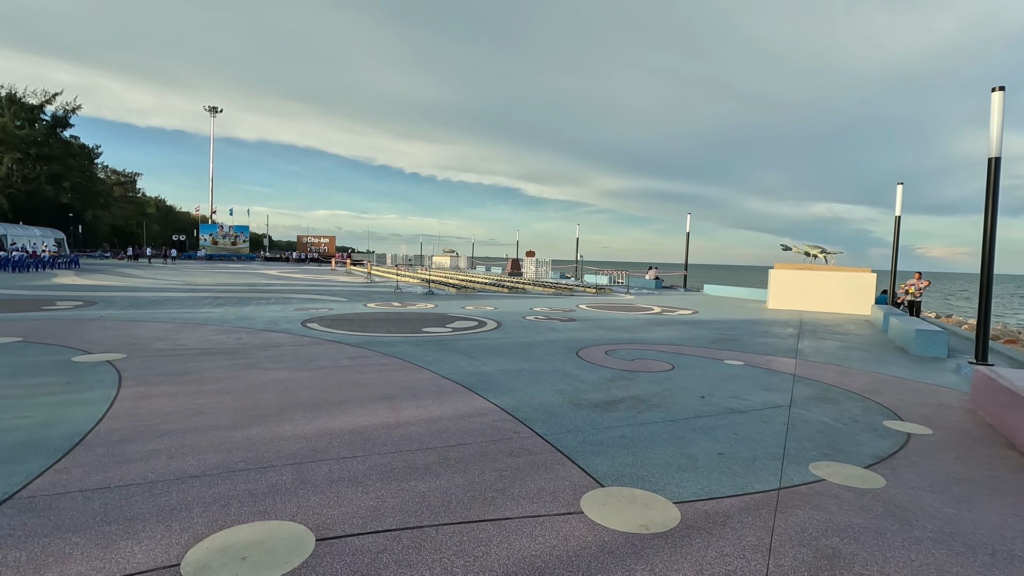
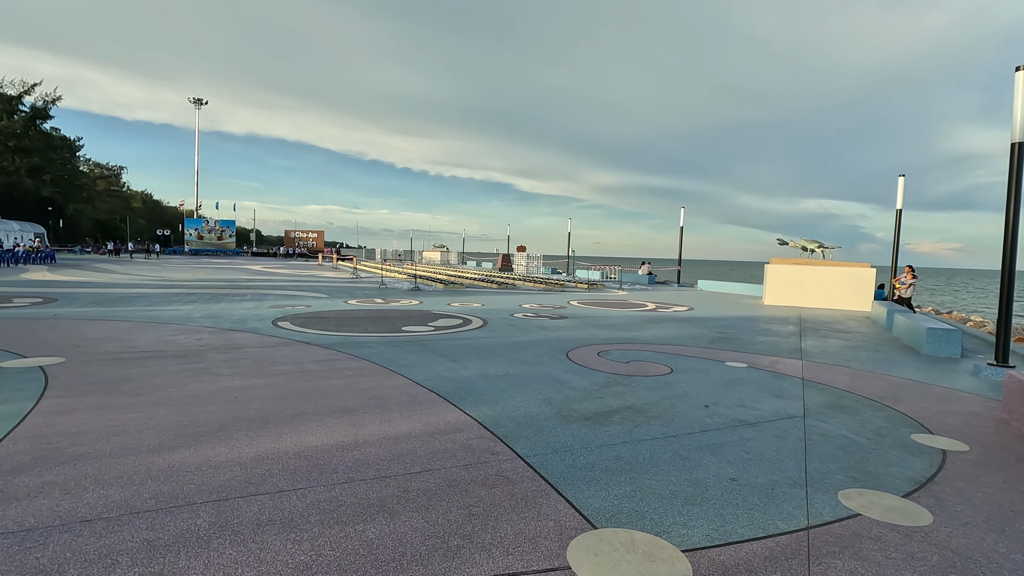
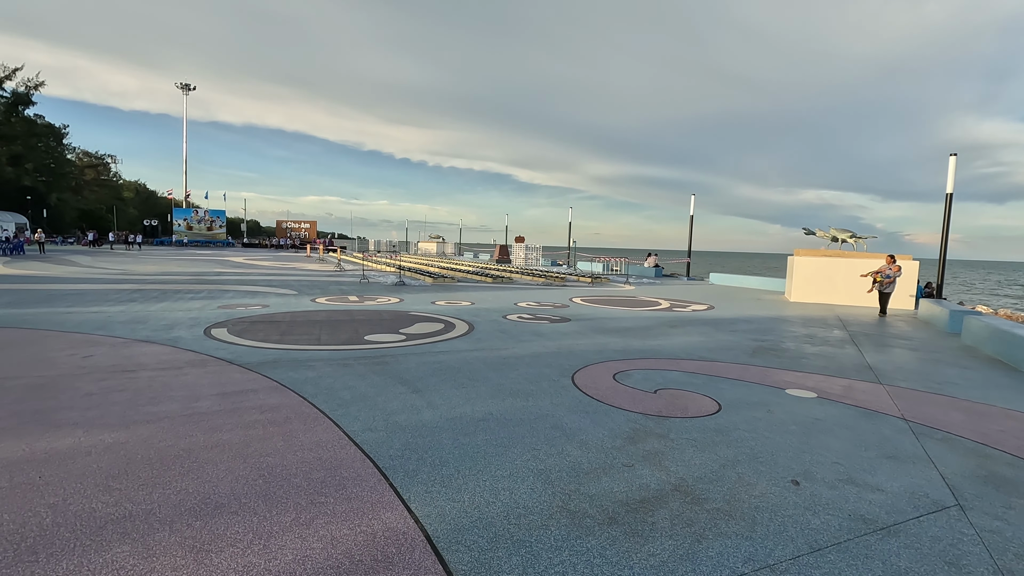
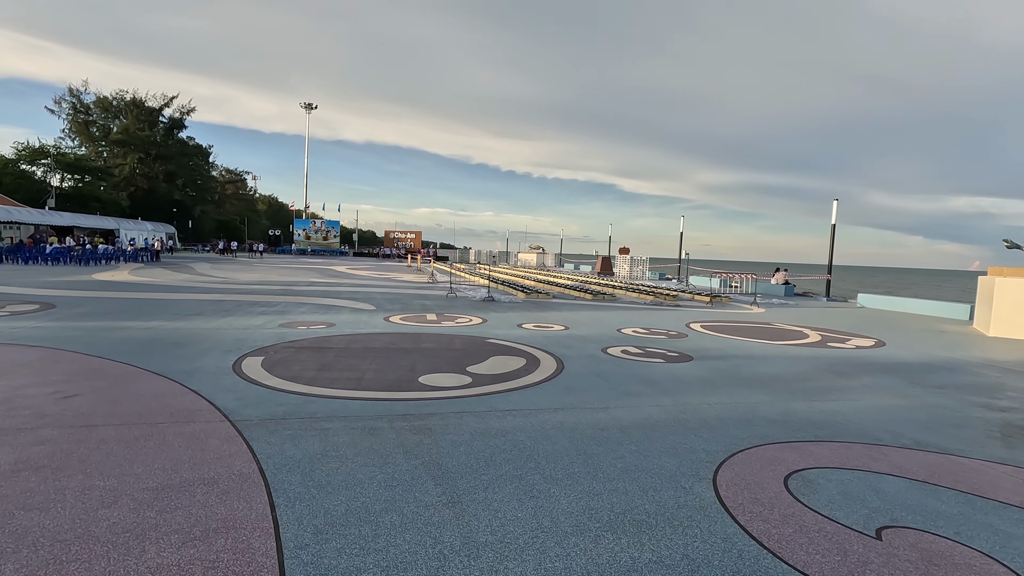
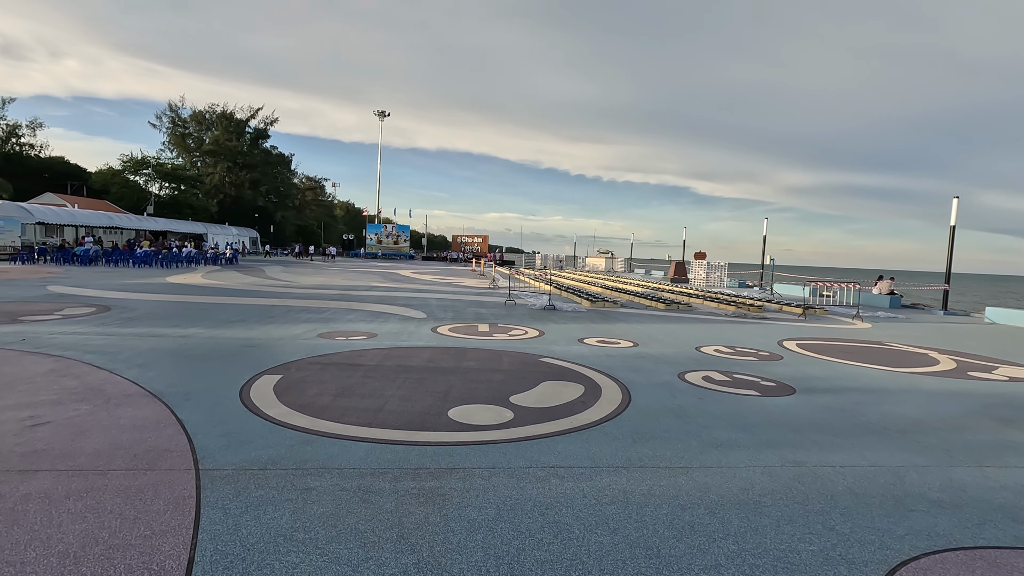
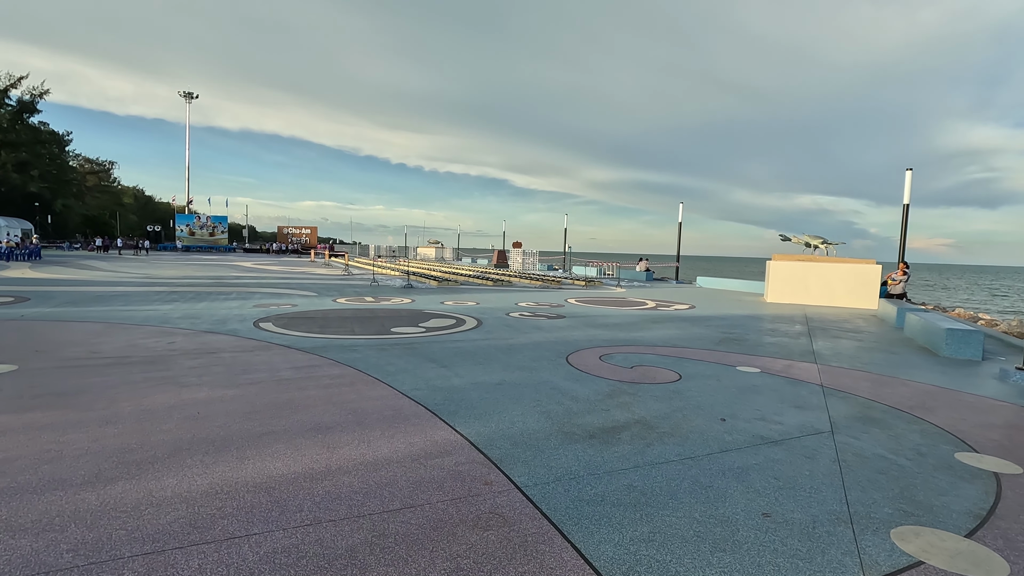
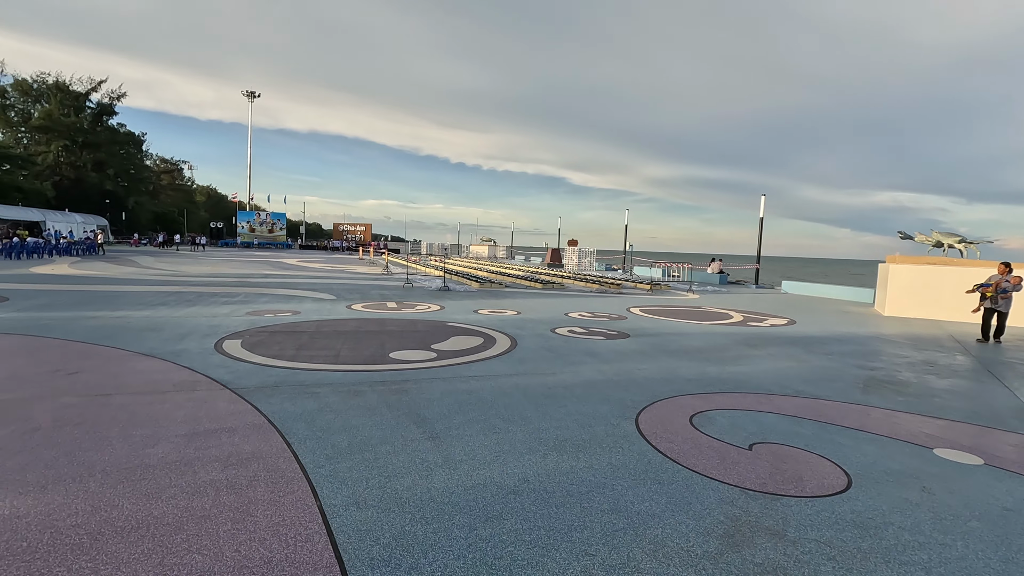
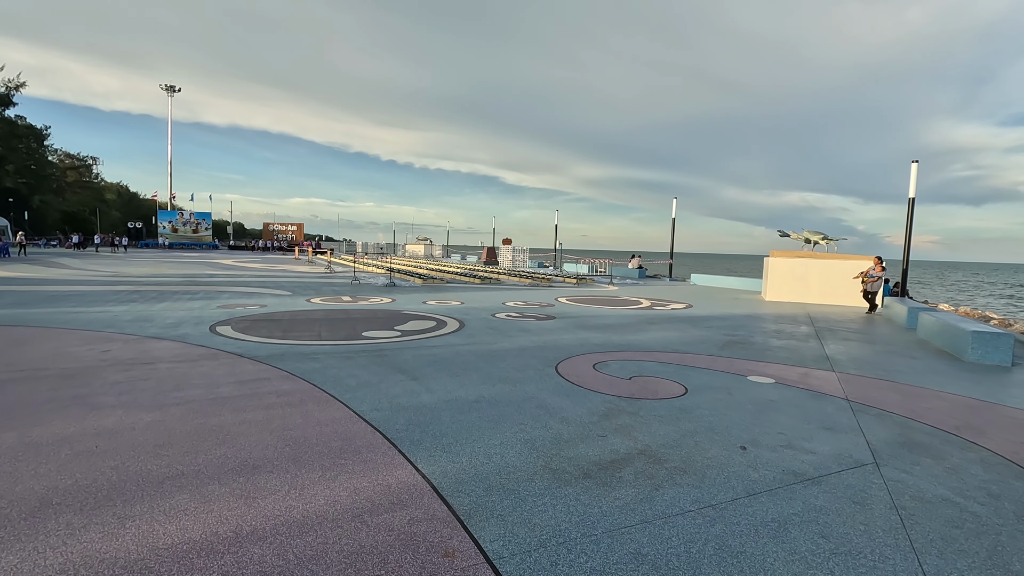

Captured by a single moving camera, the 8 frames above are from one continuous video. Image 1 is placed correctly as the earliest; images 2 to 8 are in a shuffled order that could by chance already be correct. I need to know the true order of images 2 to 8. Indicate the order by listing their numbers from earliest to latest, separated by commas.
2, 6, 8, 3, 7, 4, 5
